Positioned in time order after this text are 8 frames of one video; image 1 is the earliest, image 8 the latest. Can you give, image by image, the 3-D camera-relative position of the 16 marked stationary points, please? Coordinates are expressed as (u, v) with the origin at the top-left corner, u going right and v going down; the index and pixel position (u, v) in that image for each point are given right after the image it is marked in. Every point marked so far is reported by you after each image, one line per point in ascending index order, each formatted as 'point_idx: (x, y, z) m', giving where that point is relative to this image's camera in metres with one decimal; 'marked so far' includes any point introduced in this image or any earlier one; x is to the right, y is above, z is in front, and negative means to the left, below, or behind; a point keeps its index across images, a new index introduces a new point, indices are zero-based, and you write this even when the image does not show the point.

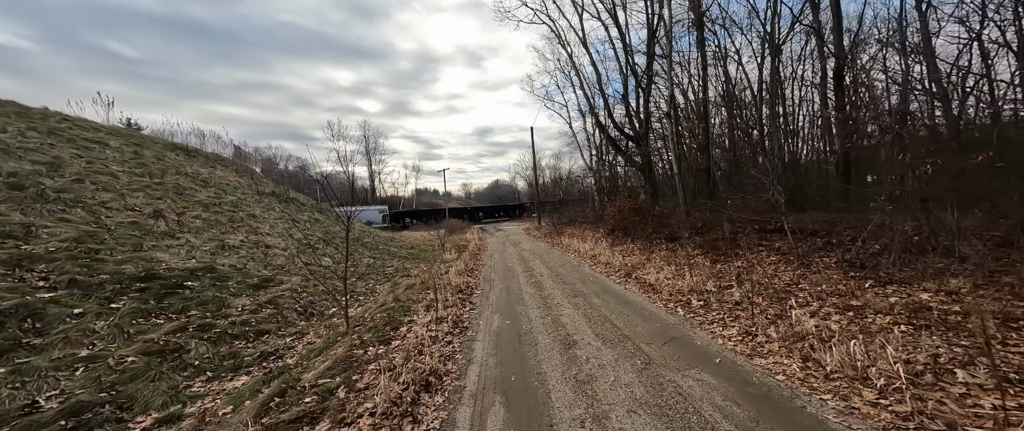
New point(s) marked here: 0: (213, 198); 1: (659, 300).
0: (-12.3, +0.7, +14.8) m
1: (+2.8, -1.6, +6.7) m
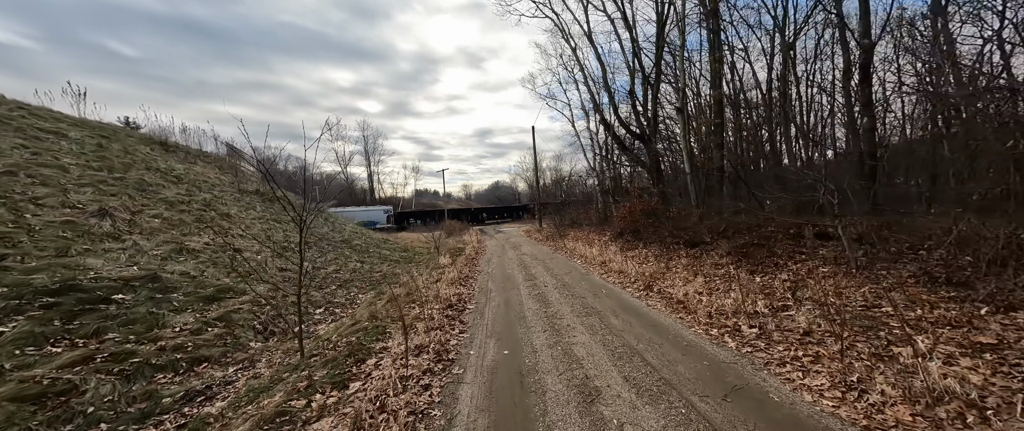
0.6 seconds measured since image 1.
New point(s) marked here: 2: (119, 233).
0: (-12.3, +0.7, +13.4) m
1: (+2.8, -1.6, +5.3) m
2: (-9.5, -0.4, +8.7) m
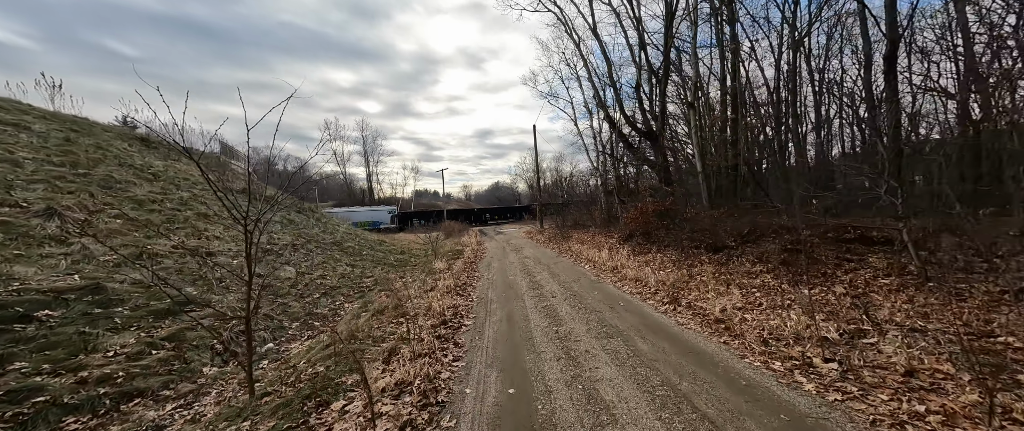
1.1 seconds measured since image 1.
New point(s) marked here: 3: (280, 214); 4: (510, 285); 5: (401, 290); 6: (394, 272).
0: (-12.2, +0.7, +12.3) m
1: (+2.8, -1.6, +4.3) m
2: (-9.4, -0.4, +7.6) m
3: (-11.7, +0.1, +18.2) m
4: (-0.1, -1.9, +10.0) m
5: (-3.2, -2.2, +10.5) m
6: (-4.8, -2.4, +14.6) m
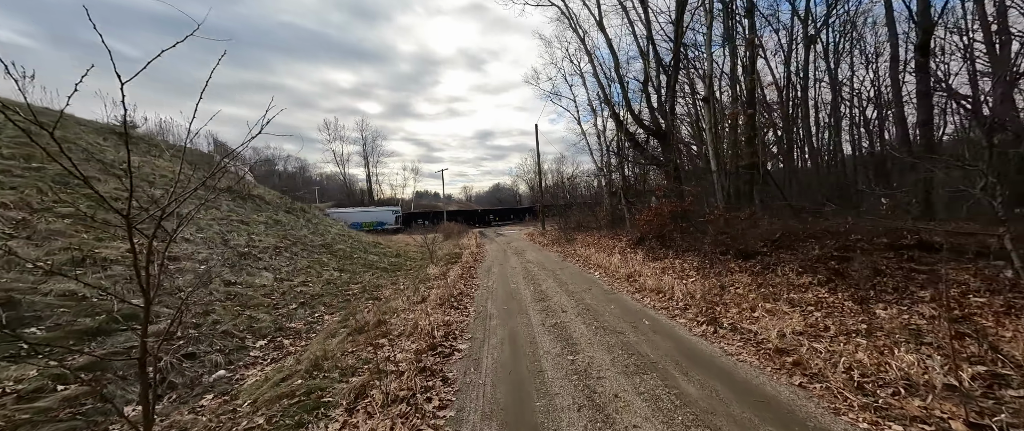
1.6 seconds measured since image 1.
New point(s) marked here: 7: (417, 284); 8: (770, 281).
0: (-12.1, +0.7, +11.2) m
1: (+2.9, -1.6, +3.1) m
2: (-9.4, -0.4, +6.5) m
3: (-11.7, +0.1, +17.1) m
4: (0.0, -2.0, +8.8) m
5: (-3.2, -2.2, +9.3) m
6: (-4.7, -2.4, +13.4) m
7: (-2.9, -2.1, +10.9) m
8: (+5.0, -1.2, +6.9) m
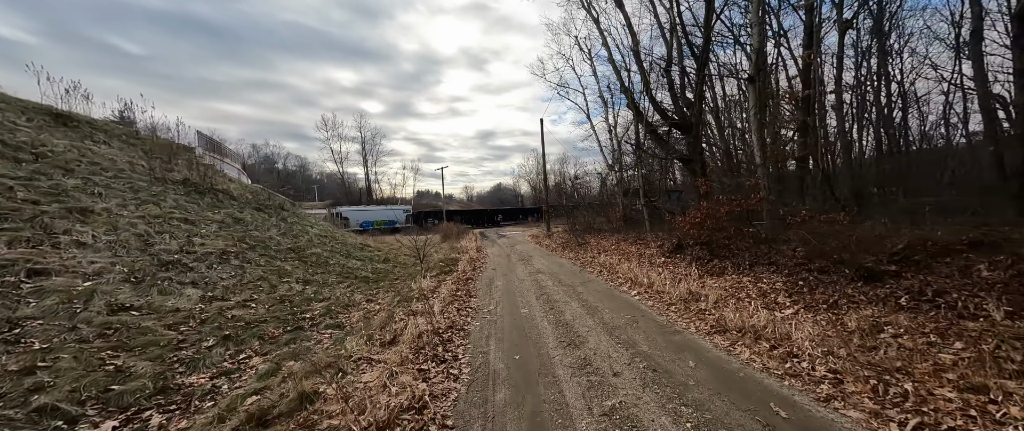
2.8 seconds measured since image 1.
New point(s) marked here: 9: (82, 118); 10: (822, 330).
0: (-11.9, +0.8, +8.5) m
1: (+3.1, -1.6, +0.3) m
2: (-9.2, -0.3, +3.7) m
3: (-11.4, +0.2, +14.4) m
4: (+0.2, -2.0, +6.1) m
5: (-3.0, -2.1, +6.6) m
6: (-4.5, -2.3, +10.7) m
7: (-2.6, -2.0, +8.1) m
8: (+5.2, -1.3, +4.2) m
9: (-20.2, +4.6, +16.9) m
10: (+4.2, -1.5, +4.8) m
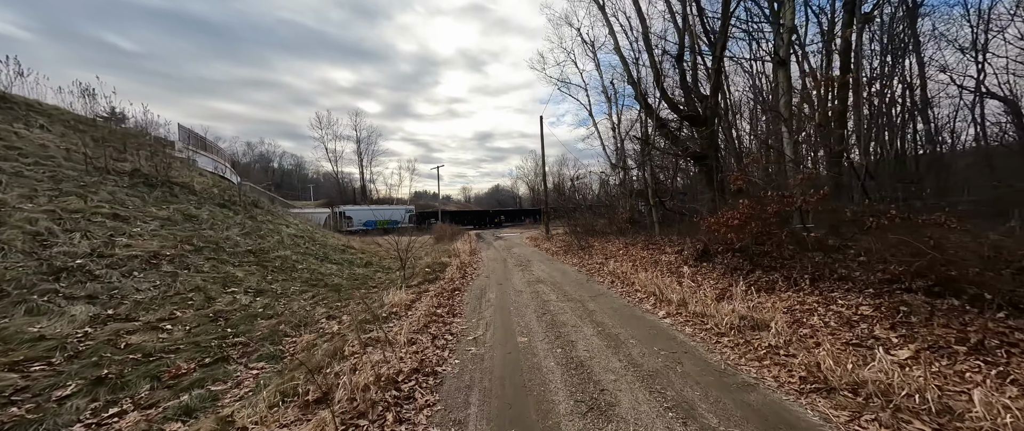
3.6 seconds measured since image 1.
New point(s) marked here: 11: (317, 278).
0: (-12.0, +1.0, +6.5) m
1: (+3.0, -1.6, -1.5) m
2: (-9.2, -0.2, +1.8) m
3: (-11.5, +0.3, +12.4) m
4: (+0.1, -1.9, +4.2) m
5: (-3.1, -2.1, +4.7) m
6: (-4.6, -2.3, +8.8) m
7: (-2.8, -2.0, +6.3) m
8: (+5.1, -1.3, +2.3) m
9: (-20.4, +4.8, +15.0) m
10: (+4.1, -1.5, +3.0) m
11: (-6.5, -2.1, +12.0) m
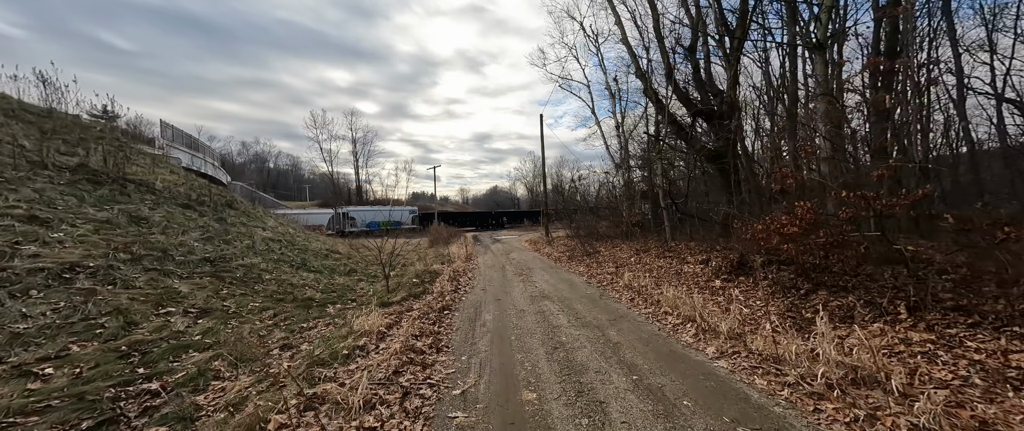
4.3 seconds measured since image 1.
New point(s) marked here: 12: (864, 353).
0: (-11.9, +1.0, +4.9) m
1: (+3.1, -1.7, -3.1) m
2: (-9.2, -0.2, +0.2) m
3: (-11.5, +0.3, +10.8) m
4: (+0.1, -2.0, +2.6) m
5: (-3.0, -2.1, +3.1) m
6: (-4.6, -2.3, +7.2) m
7: (-2.7, -2.0, +4.6) m
8: (+5.2, -1.3, +0.8) m
9: (-20.3, +4.8, +13.2) m
10: (+4.1, -1.6, +1.4) m
11: (-6.5, -2.2, +10.3) m
12: (+4.2, -1.6, +4.3) m
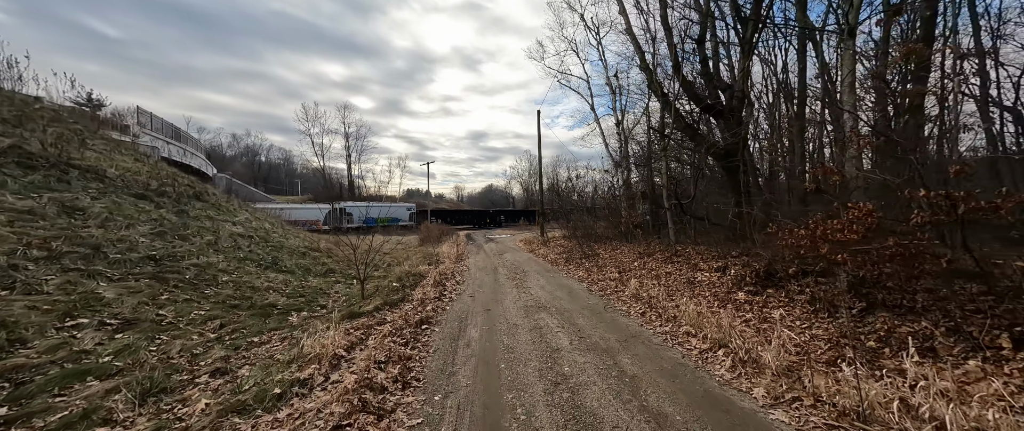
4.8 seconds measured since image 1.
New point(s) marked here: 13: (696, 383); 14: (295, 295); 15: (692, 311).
0: (-12.0, +1.2, +3.4) m
1: (+3.1, -1.7, -4.2) m
2: (-9.2, 0.0, -1.2) m
3: (-11.7, +0.5, +9.3) m
4: (0.0, -1.9, +1.4) m
5: (-3.1, -2.0, +1.8) m
6: (-4.8, -2.2, +5.9) m
7: (-2.8, -1.9, +3.4) m
8: (+5.1, -1.4, -0.4) m
9: (-20.5, +5.2, +11.7) m
10: (+4.1, -1.6, +0.3) m
11: (-6.7, -2.0, +9.0) m
12: (+4.1, -1.6, +3.1) m
13: (+2.2, -2.0, +4.3) m
14: (-6.1, -2.2, +10.1) m
15: (+3.3, -1.8, +6.7) m
